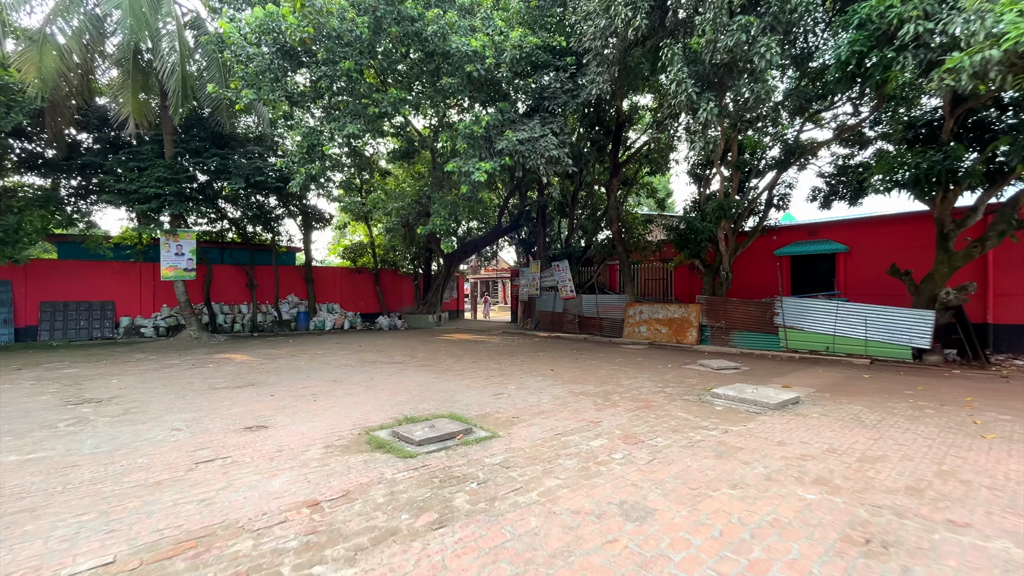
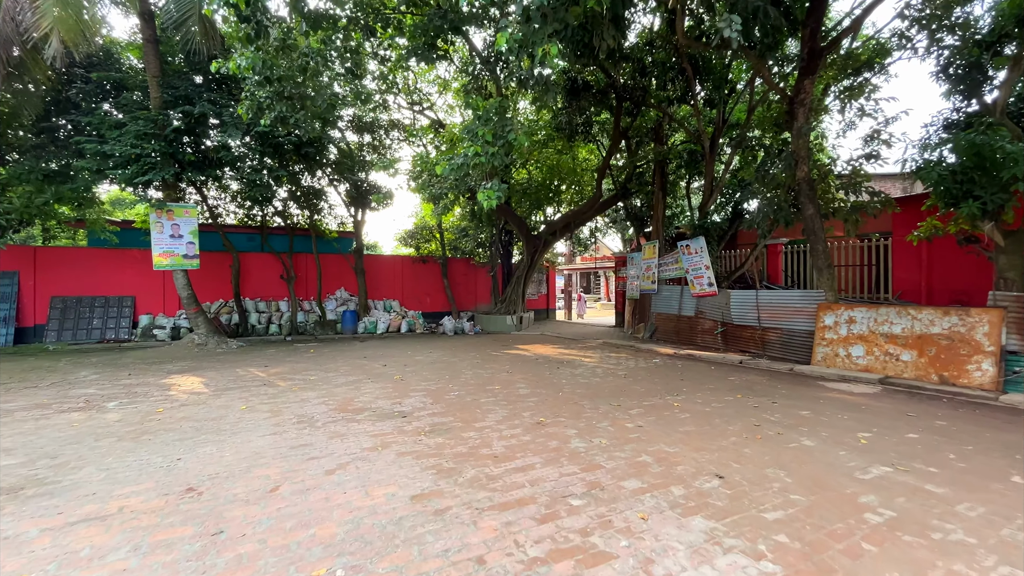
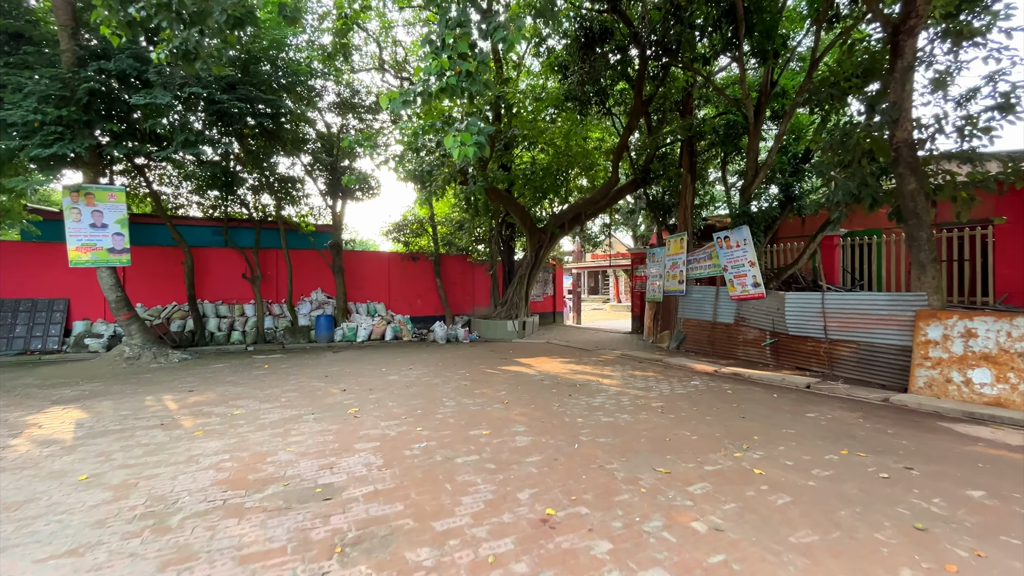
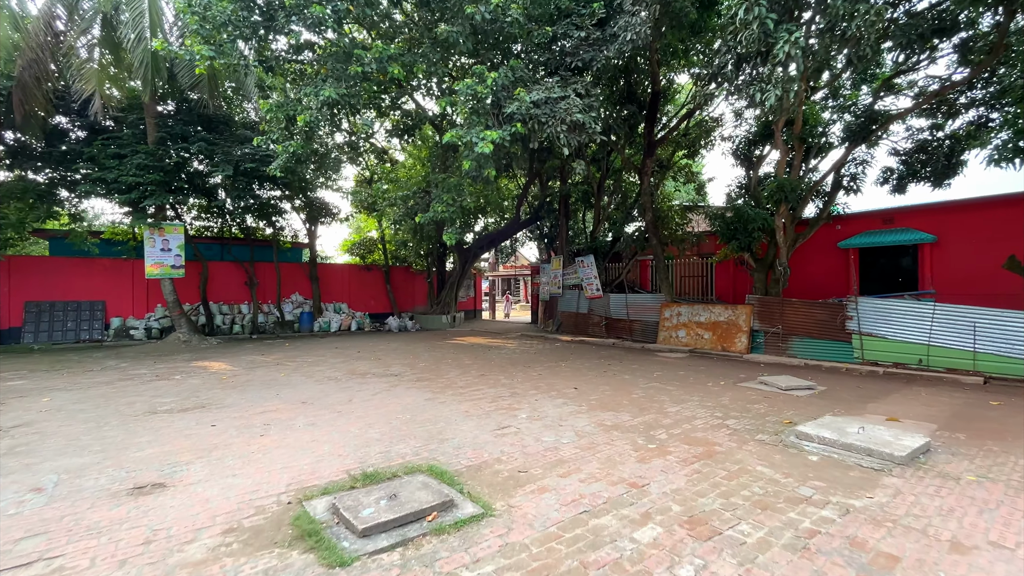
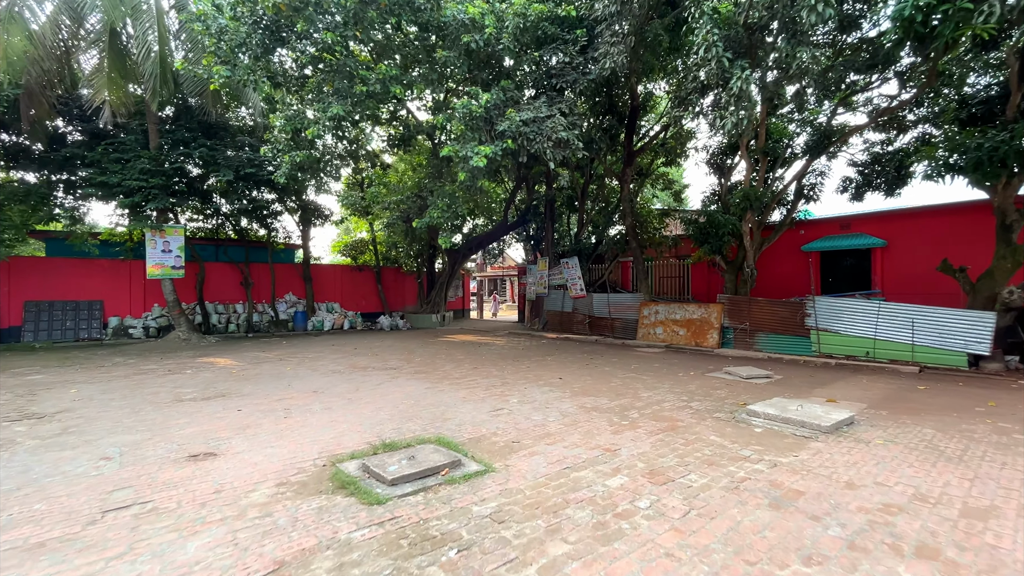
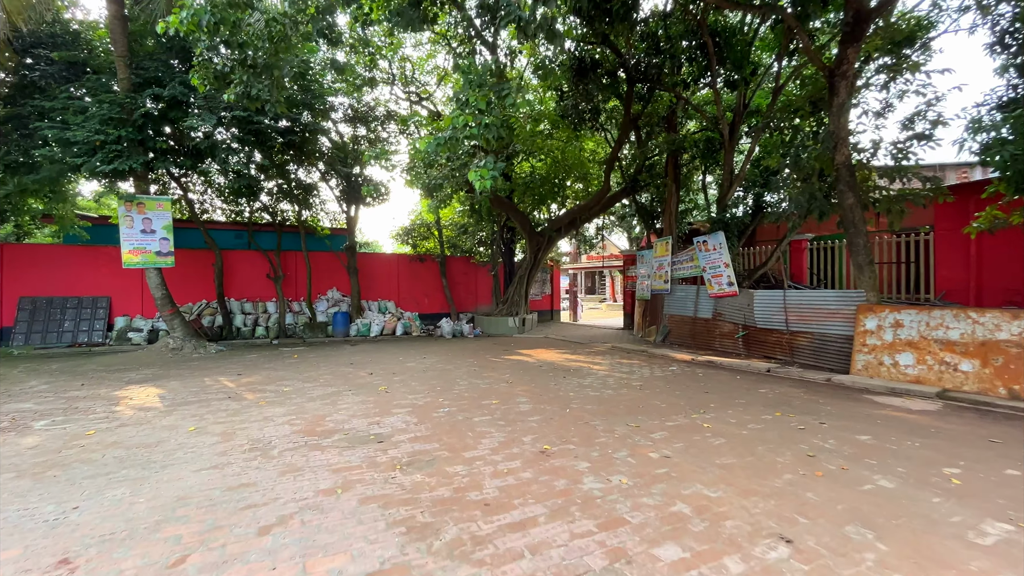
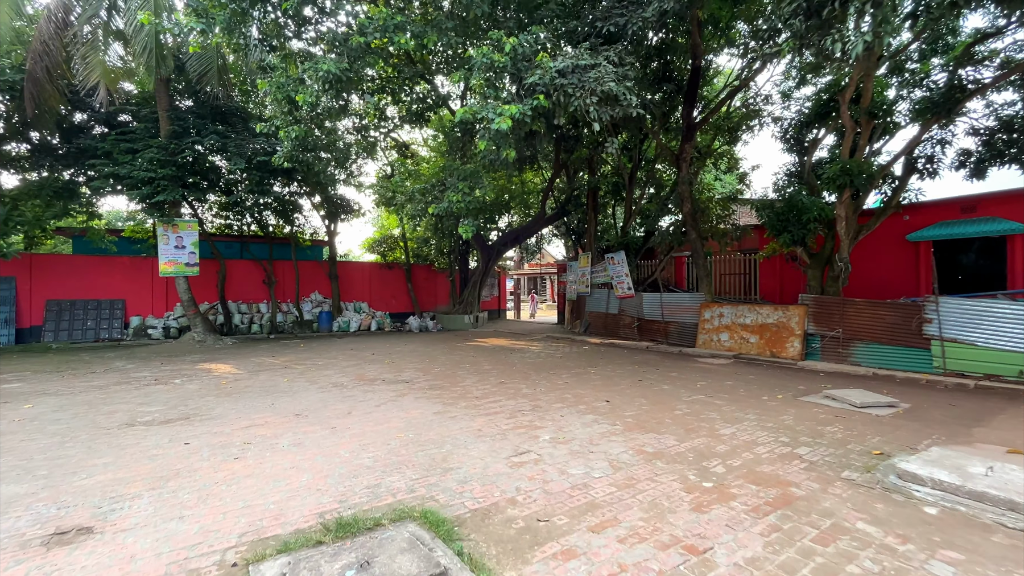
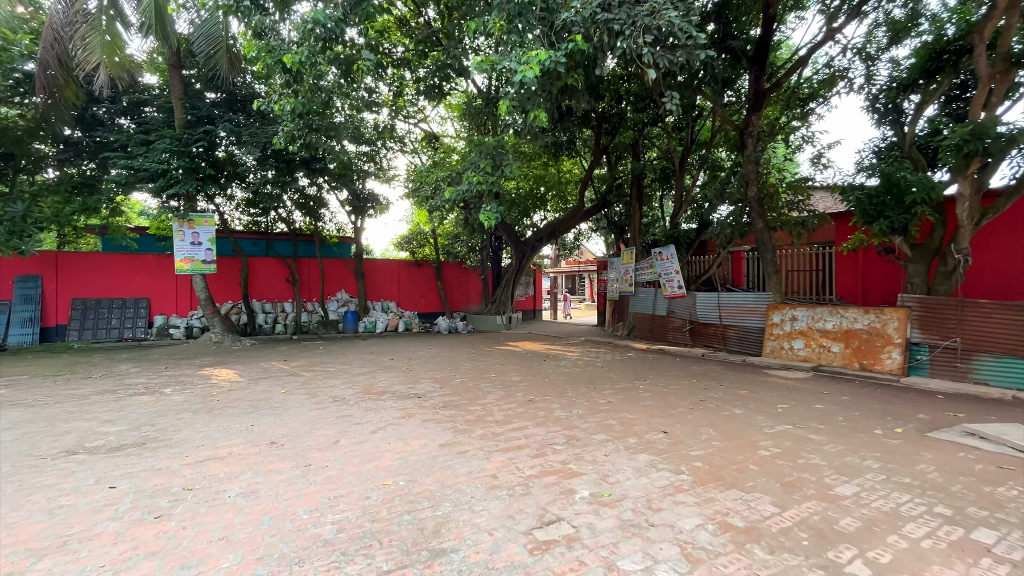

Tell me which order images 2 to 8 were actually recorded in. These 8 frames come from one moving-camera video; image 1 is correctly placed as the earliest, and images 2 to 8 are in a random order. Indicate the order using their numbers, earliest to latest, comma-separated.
5, 4, 7, 8, 2, 6, 3
